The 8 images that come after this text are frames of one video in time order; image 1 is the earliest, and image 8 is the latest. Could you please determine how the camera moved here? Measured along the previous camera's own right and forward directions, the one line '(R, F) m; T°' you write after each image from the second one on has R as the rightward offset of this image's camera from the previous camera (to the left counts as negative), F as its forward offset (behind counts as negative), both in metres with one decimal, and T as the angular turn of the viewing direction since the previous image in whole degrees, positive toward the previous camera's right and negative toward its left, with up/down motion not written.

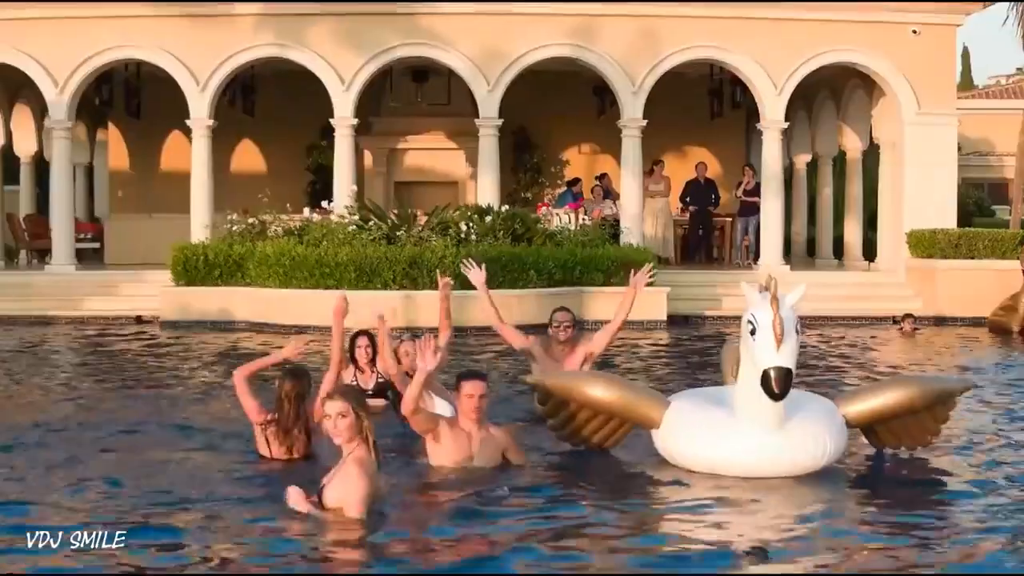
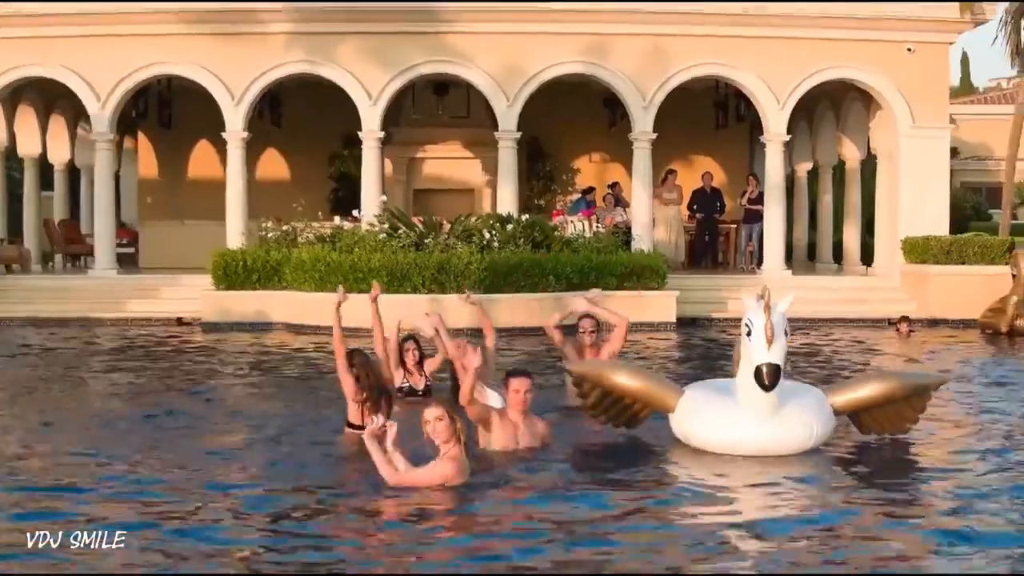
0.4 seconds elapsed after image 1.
(-0.1, -0.7) m; 0°
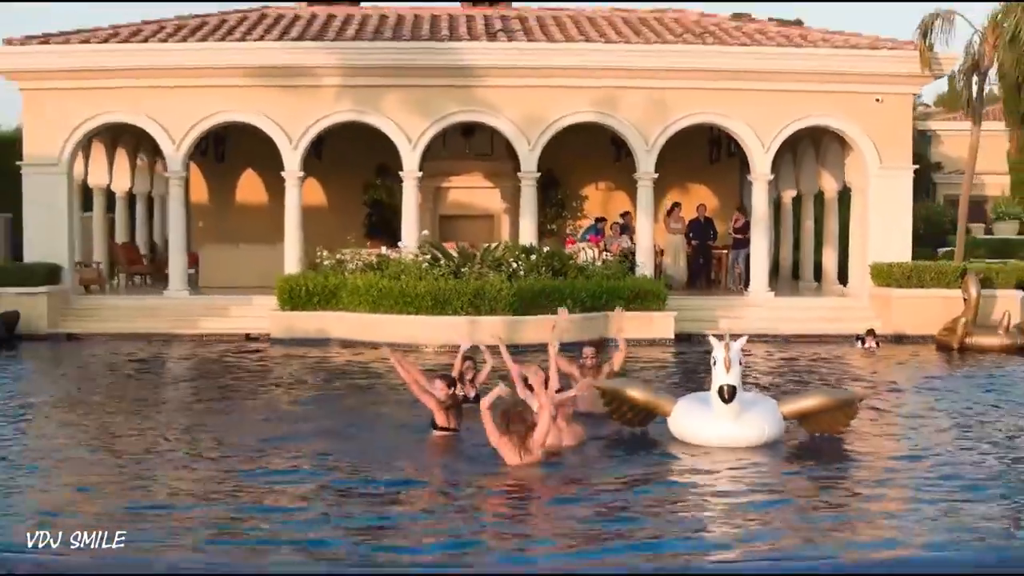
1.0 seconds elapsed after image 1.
(-0.3, -1.9) m; 0°
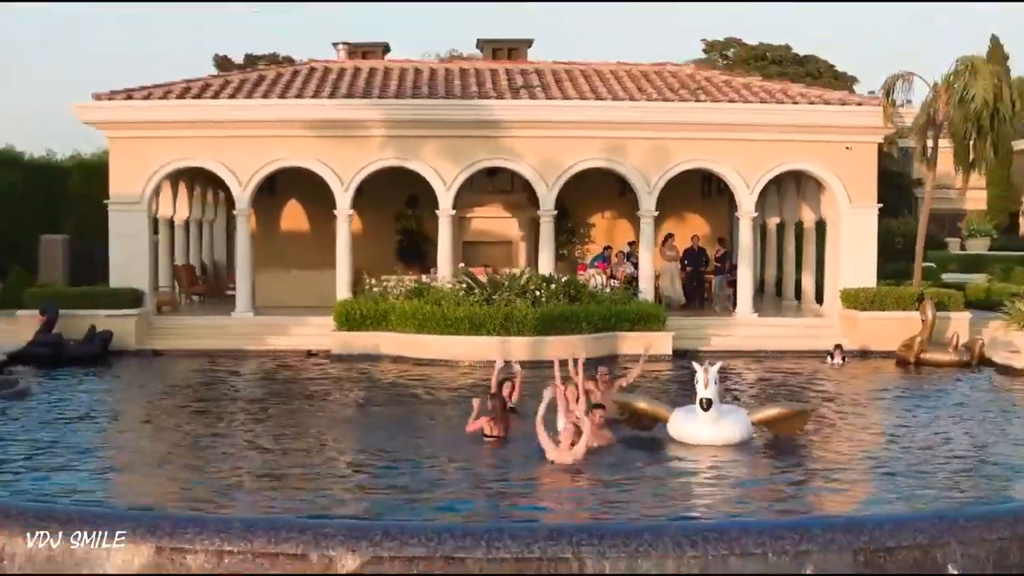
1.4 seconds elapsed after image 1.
(-0.3, -2.4) m; 0°
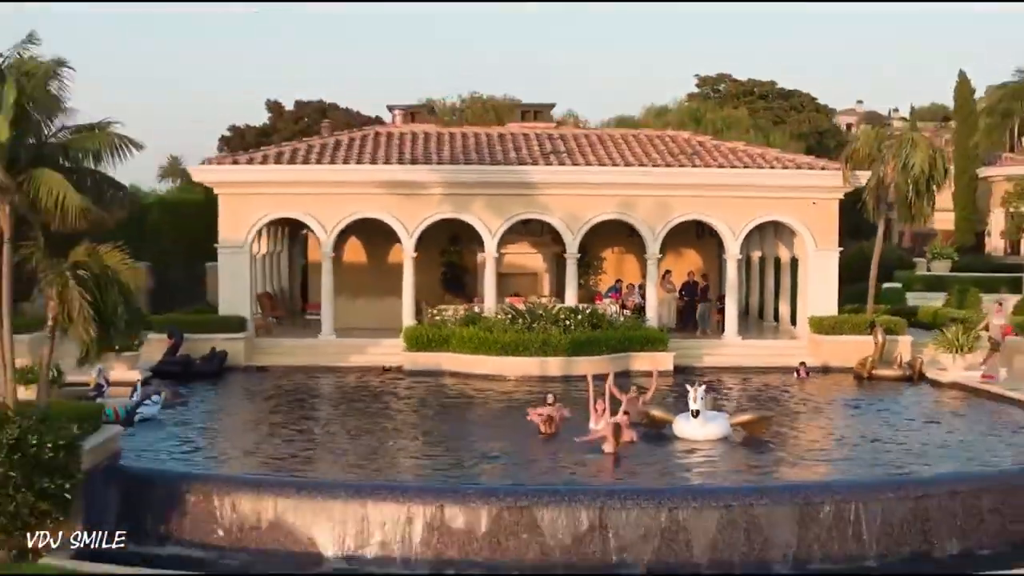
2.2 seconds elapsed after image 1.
(-0.6, -4.1) m; 0°
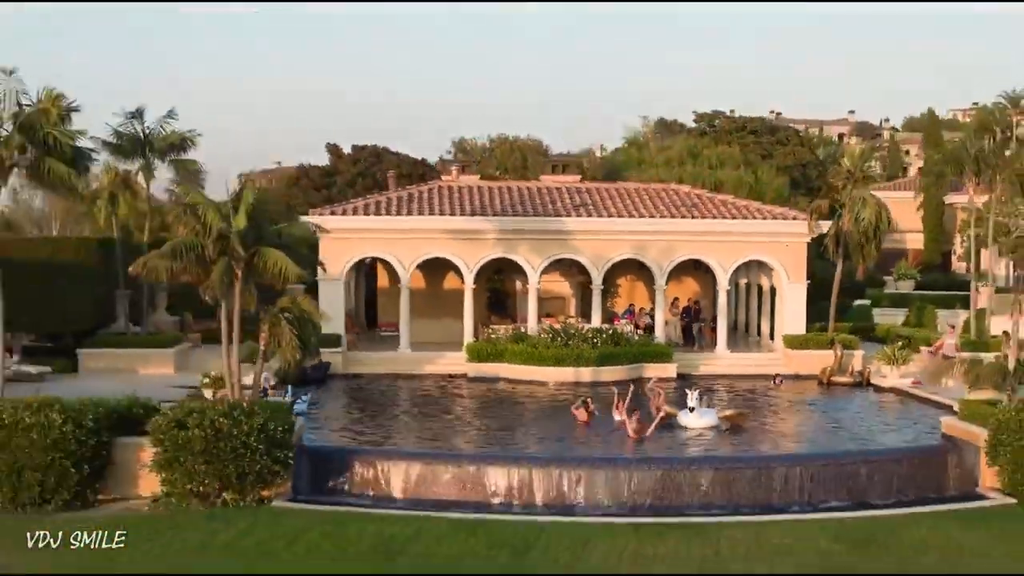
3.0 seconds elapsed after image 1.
(-0.8, -5.8) m; 0°
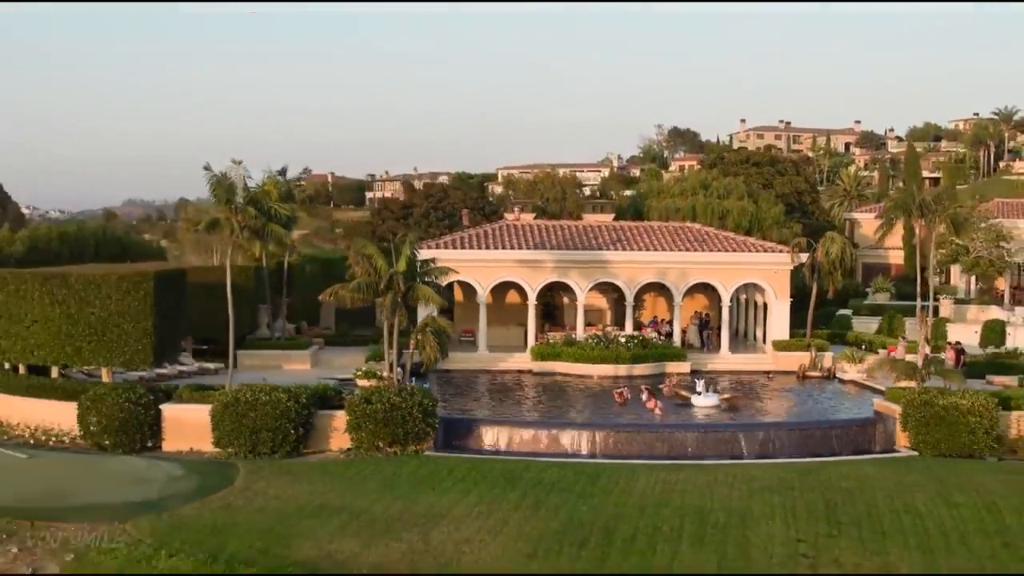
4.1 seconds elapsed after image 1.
(-1.0, -8.5) m; -1°
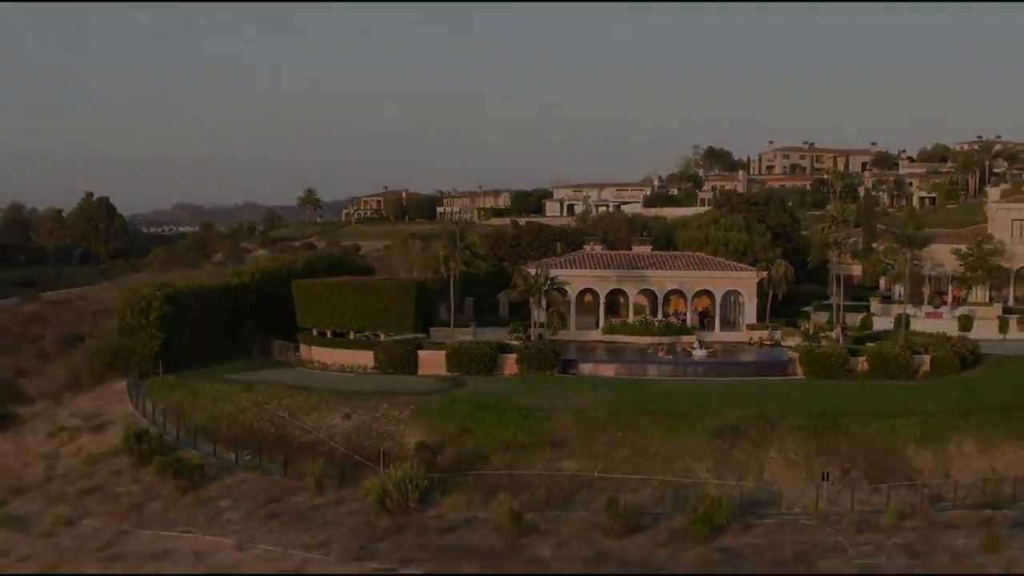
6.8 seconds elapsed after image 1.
(-1.6, -24.8) m; -2°
